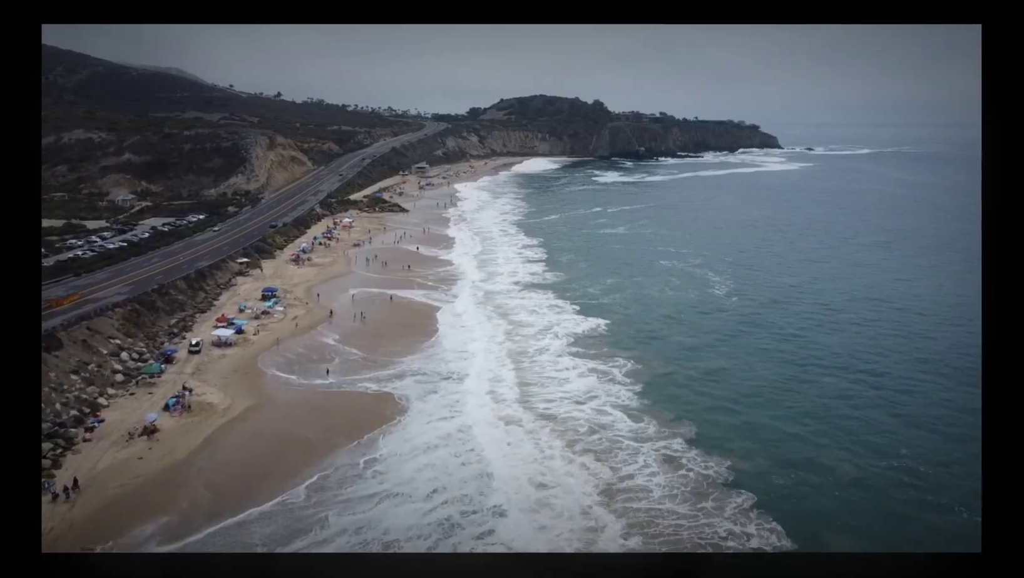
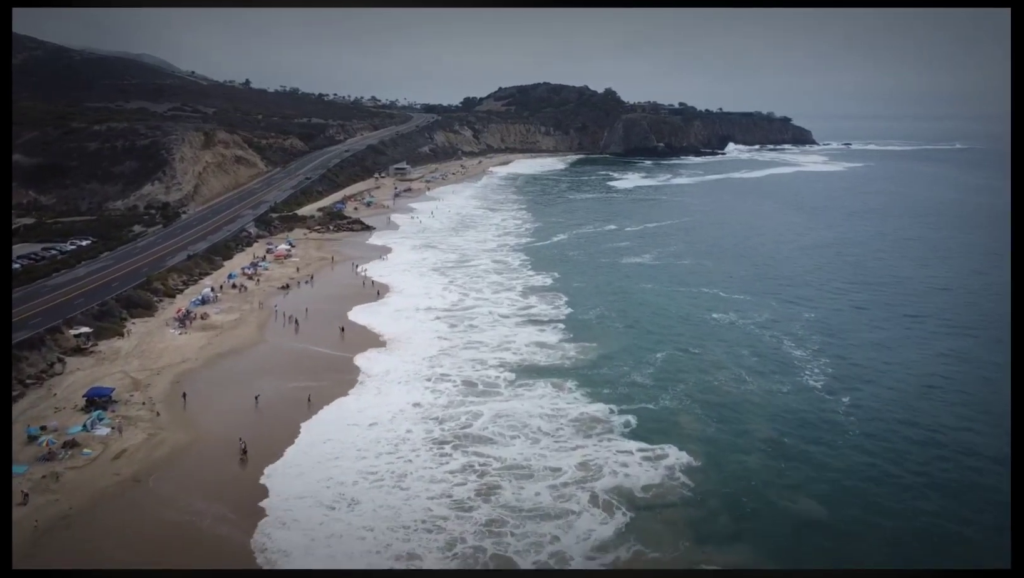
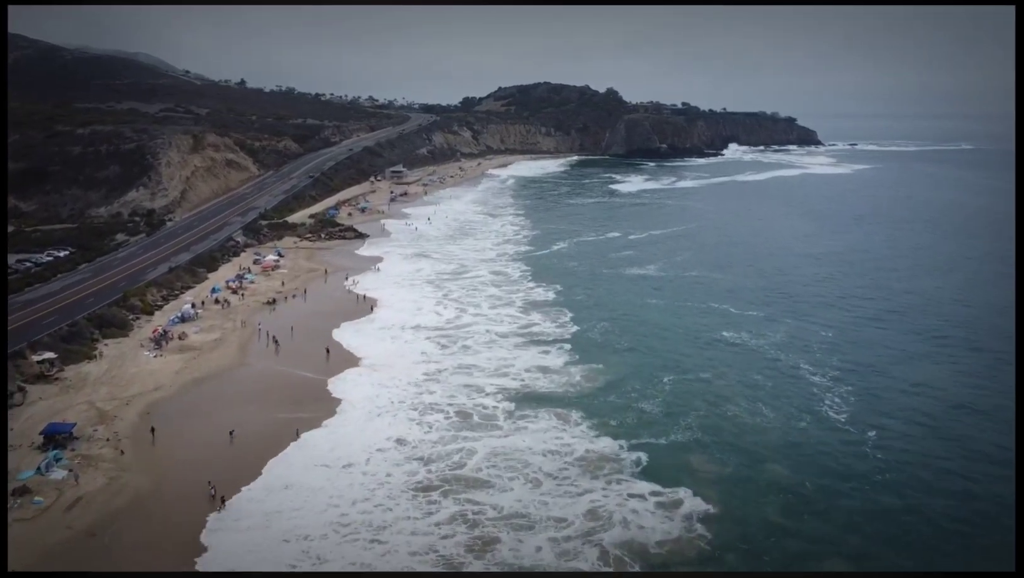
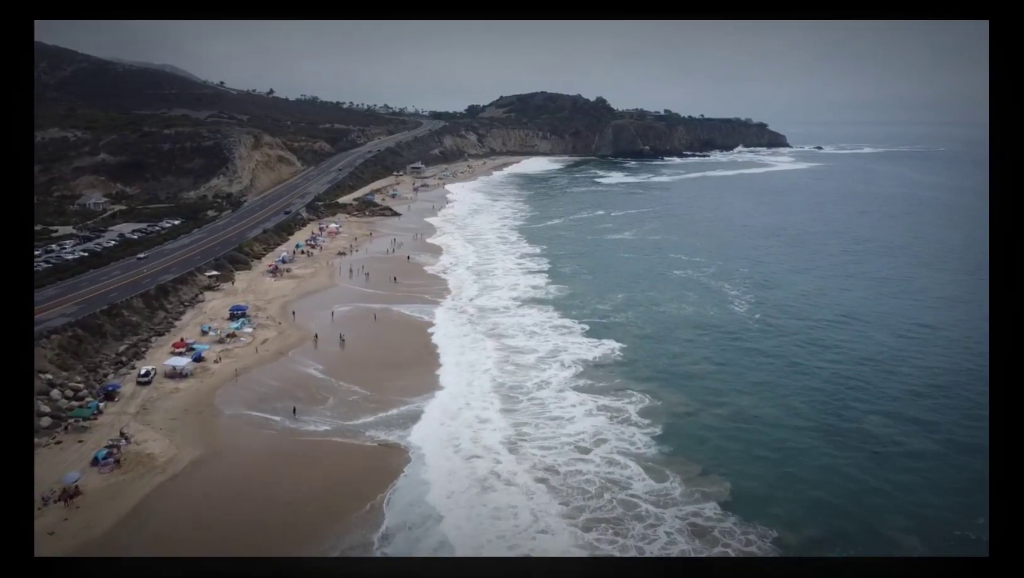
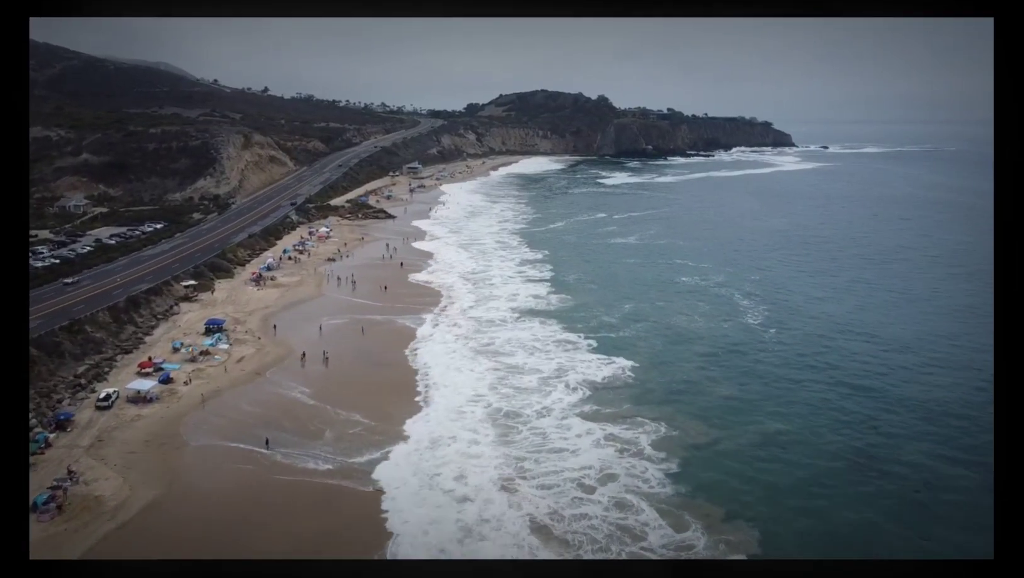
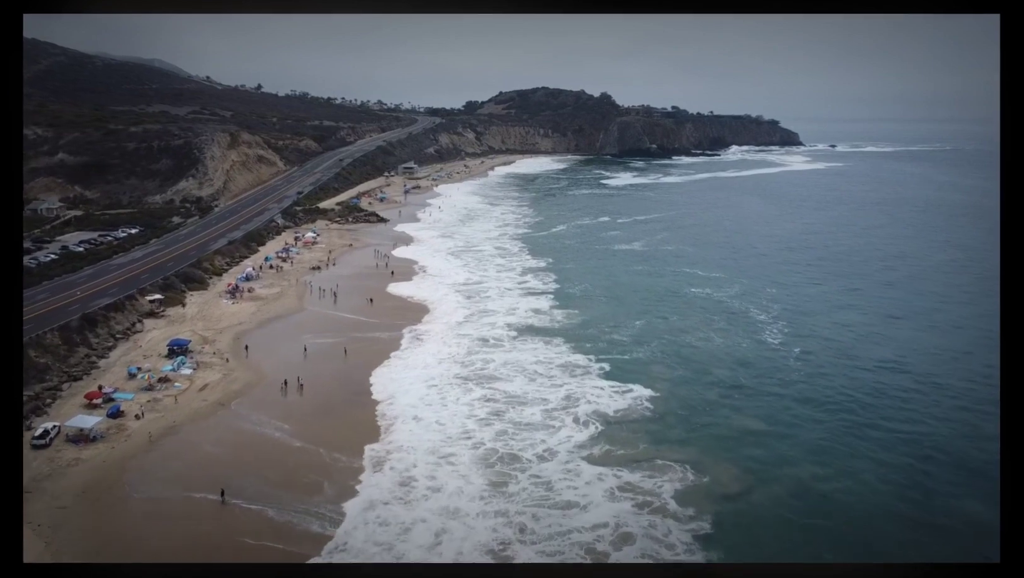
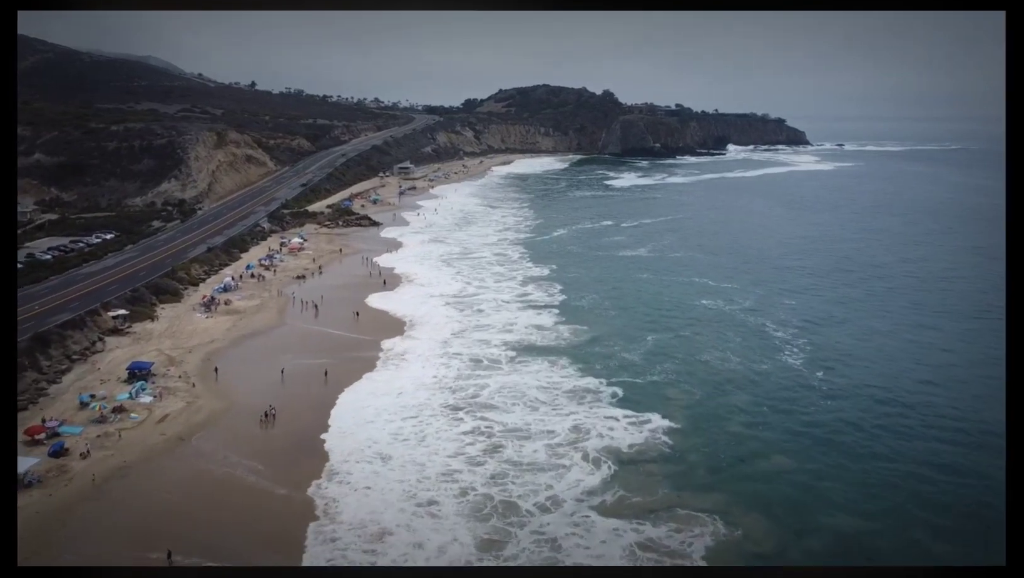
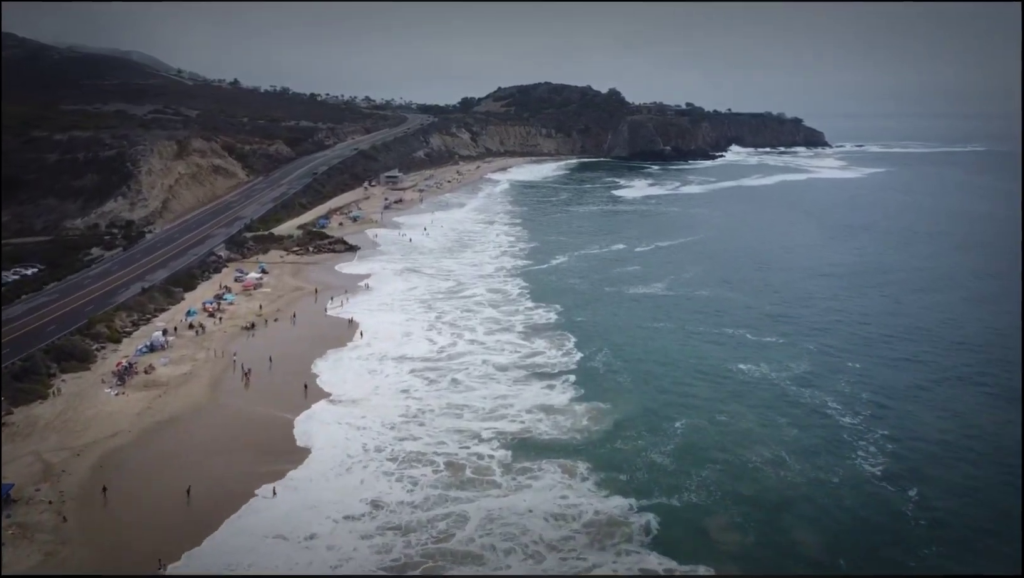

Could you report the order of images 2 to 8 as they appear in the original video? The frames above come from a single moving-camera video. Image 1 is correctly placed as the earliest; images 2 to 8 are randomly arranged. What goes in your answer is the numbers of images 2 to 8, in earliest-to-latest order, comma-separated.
4, 5, 6, 7, 2, 3, 8
